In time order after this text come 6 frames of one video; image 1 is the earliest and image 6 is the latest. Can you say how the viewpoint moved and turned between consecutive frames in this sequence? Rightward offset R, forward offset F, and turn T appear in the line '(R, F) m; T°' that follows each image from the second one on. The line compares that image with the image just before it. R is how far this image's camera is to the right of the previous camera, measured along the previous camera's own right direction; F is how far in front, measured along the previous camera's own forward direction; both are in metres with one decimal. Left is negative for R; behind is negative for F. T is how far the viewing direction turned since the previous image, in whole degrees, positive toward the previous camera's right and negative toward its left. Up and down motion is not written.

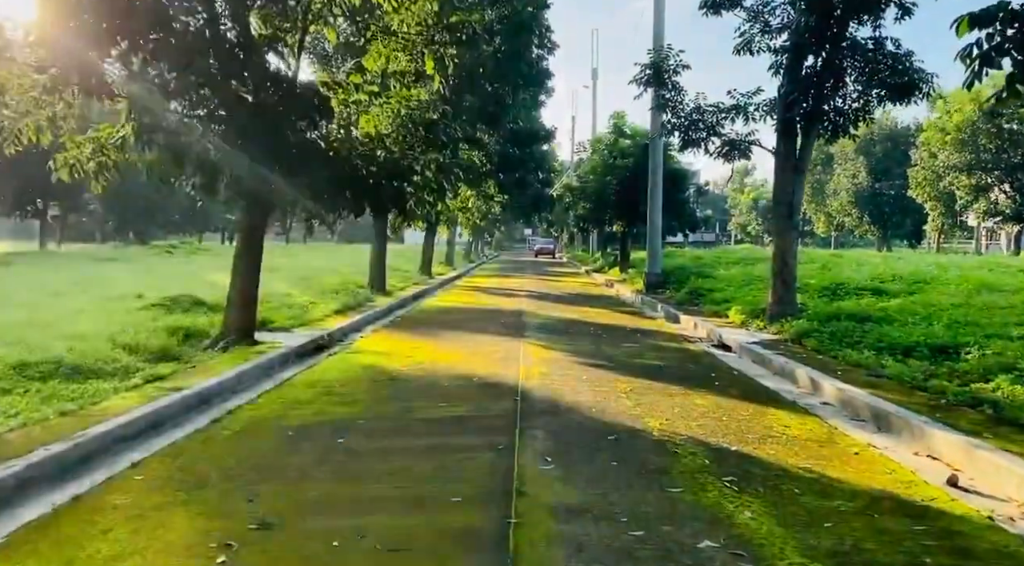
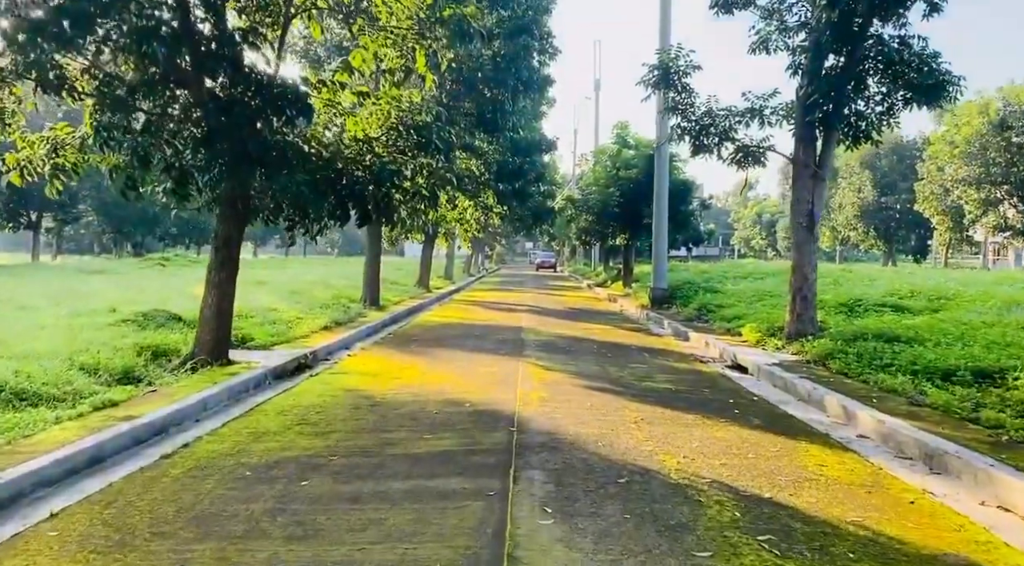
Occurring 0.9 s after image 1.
(+0.1, +0.8) m; 0°
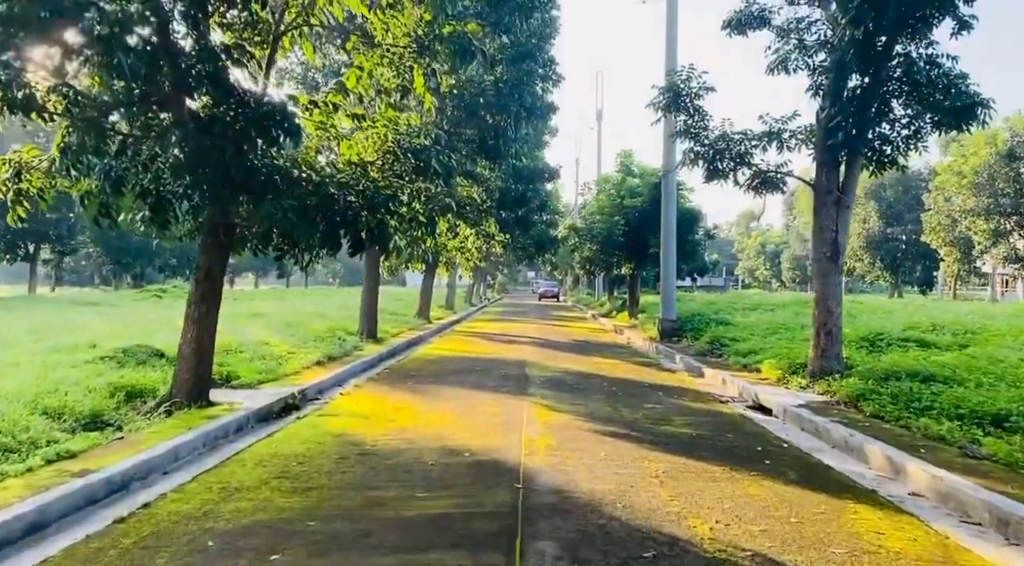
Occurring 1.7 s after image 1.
(0.0, +0.7) m; 0°
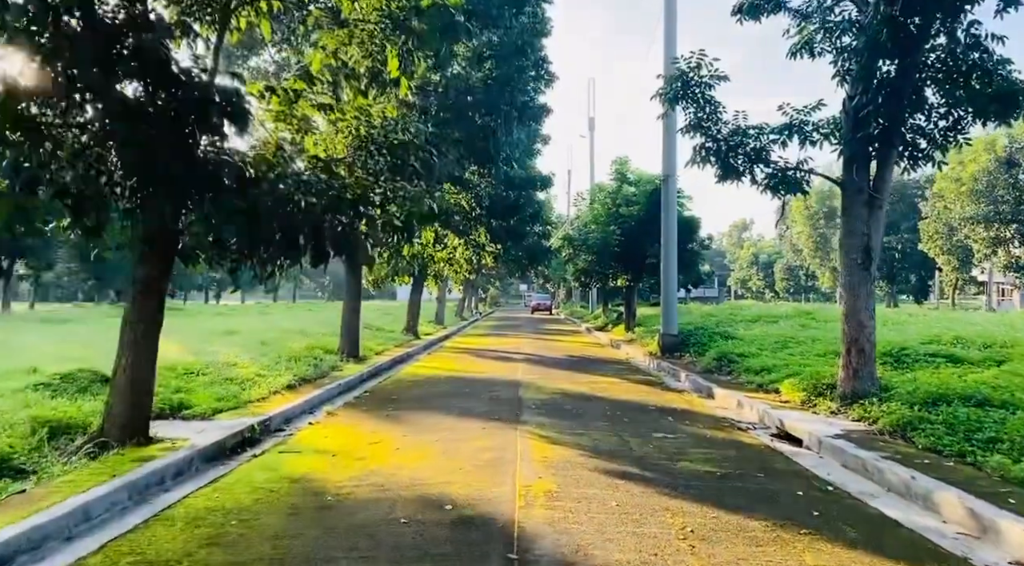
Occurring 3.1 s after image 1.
(0.0, +1.2) m; +1°
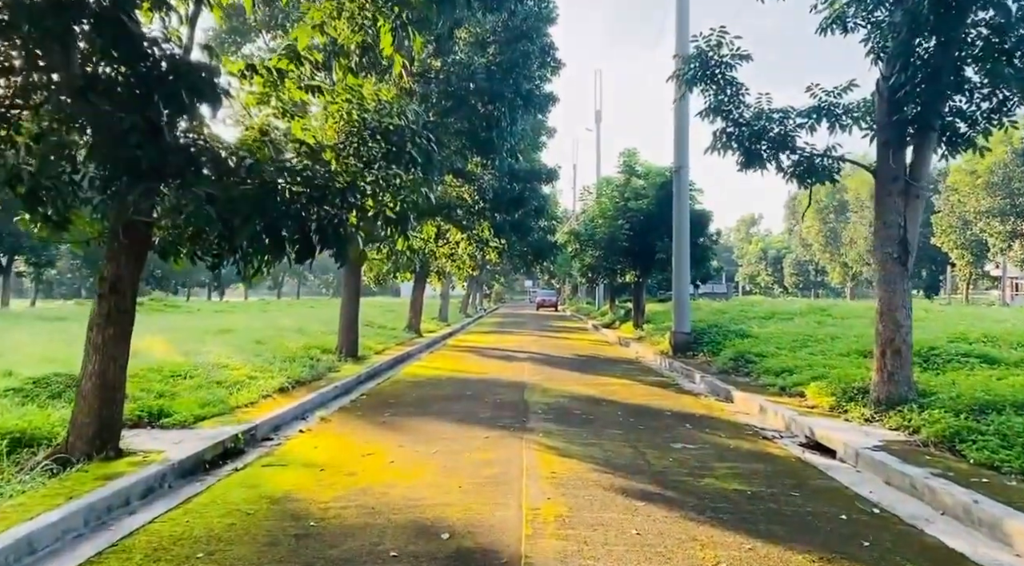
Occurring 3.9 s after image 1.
(0.0, +0.7) m; 0°
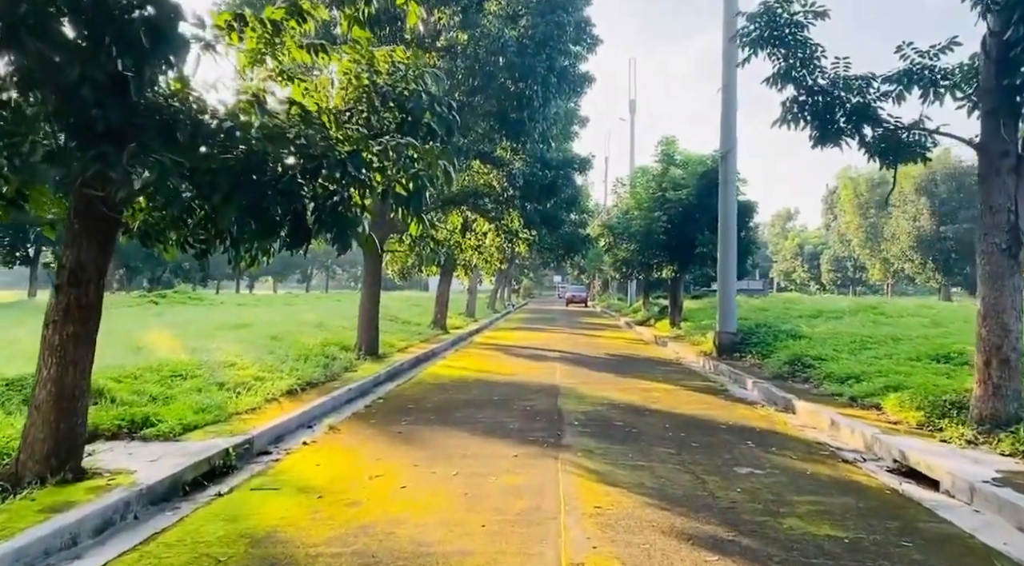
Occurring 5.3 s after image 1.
(-0.1, +1.2) m; -2°
